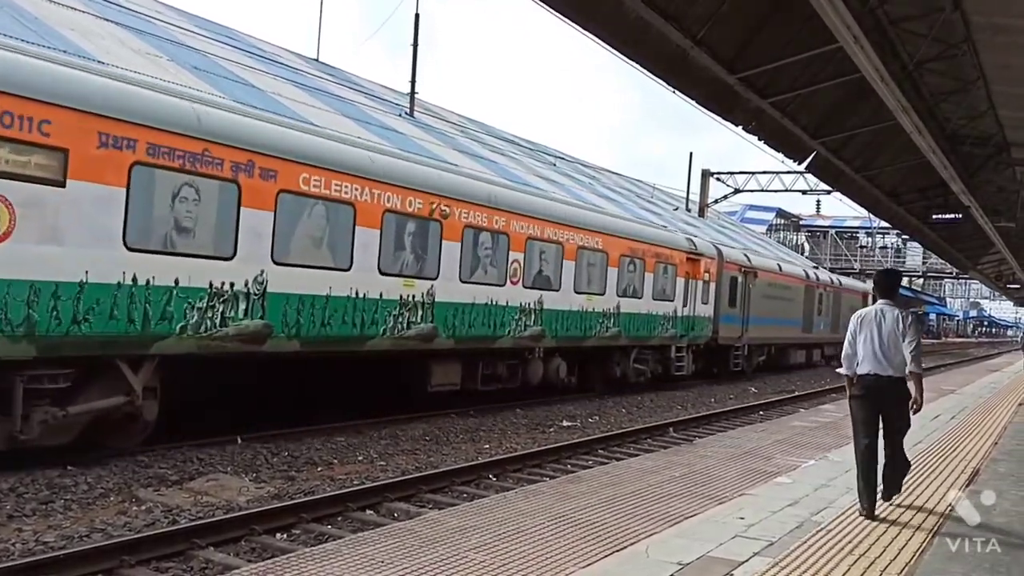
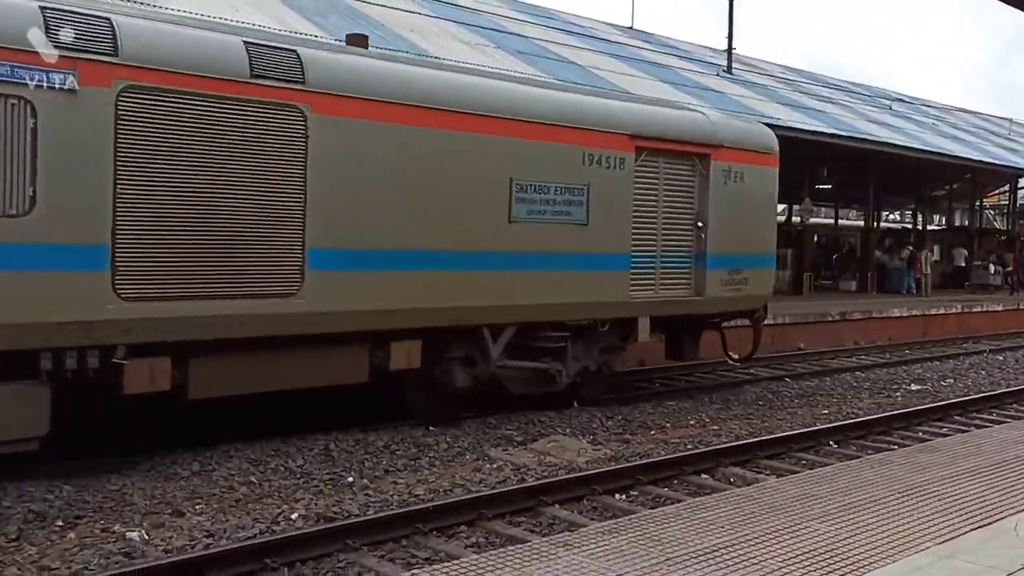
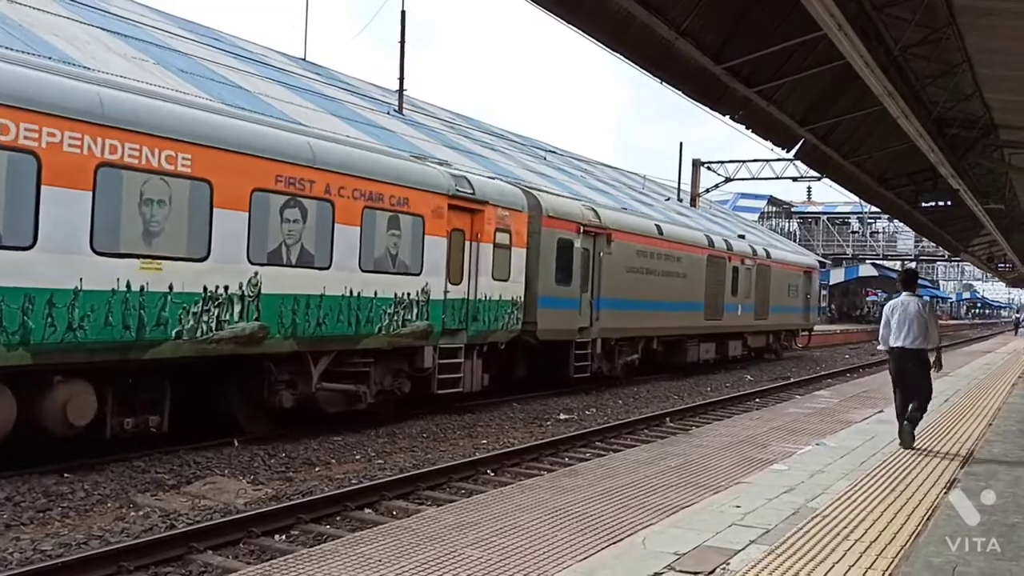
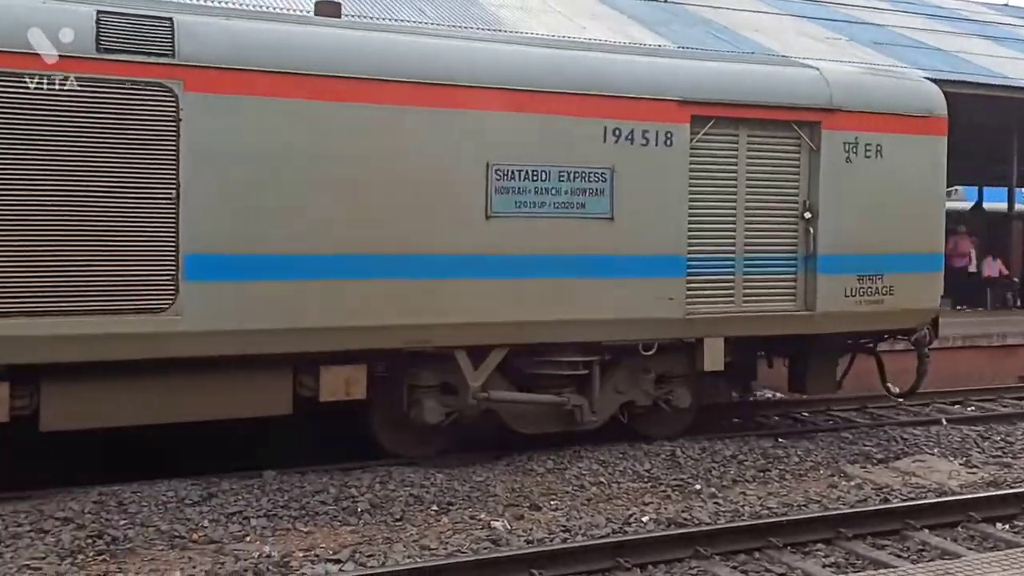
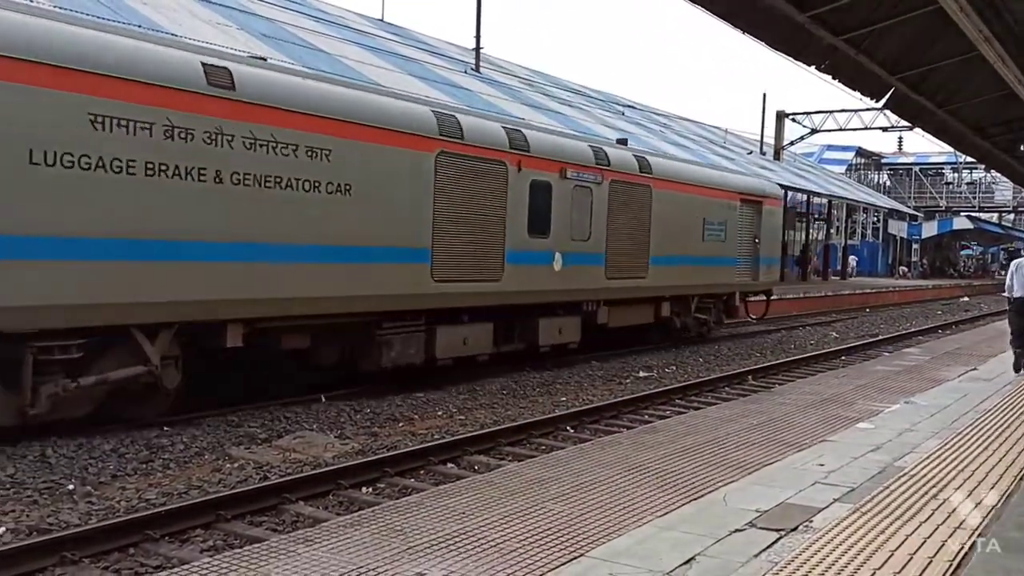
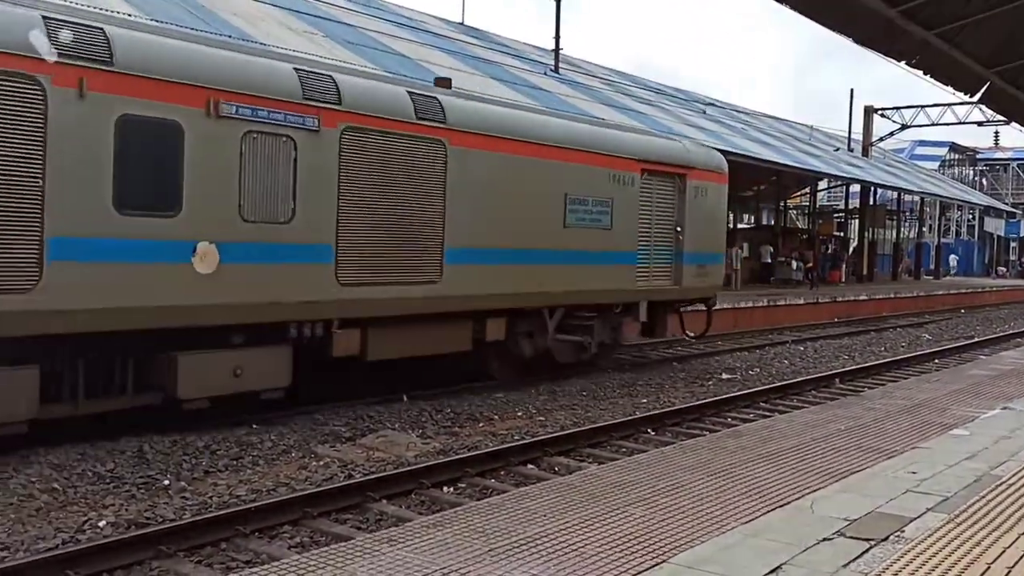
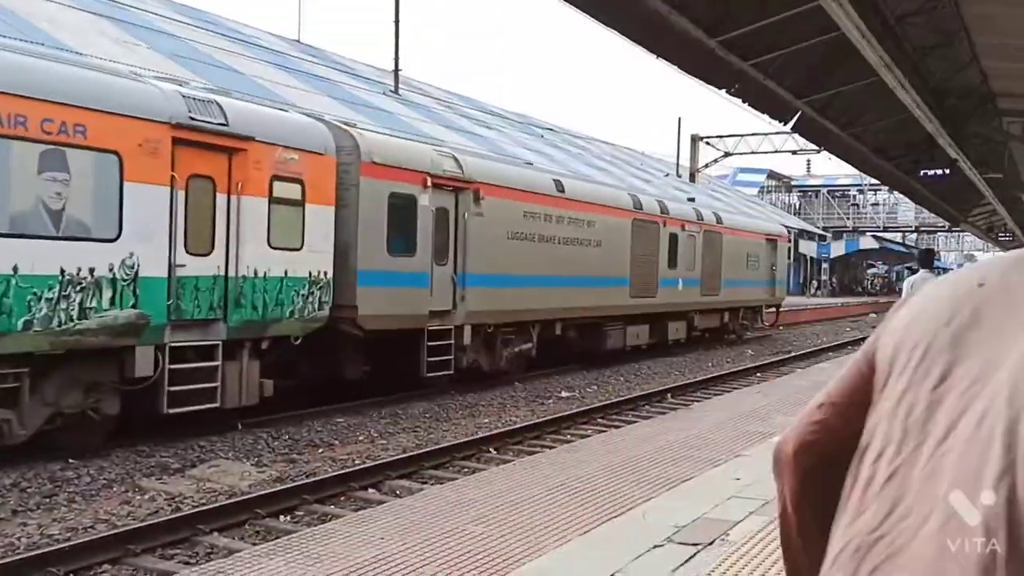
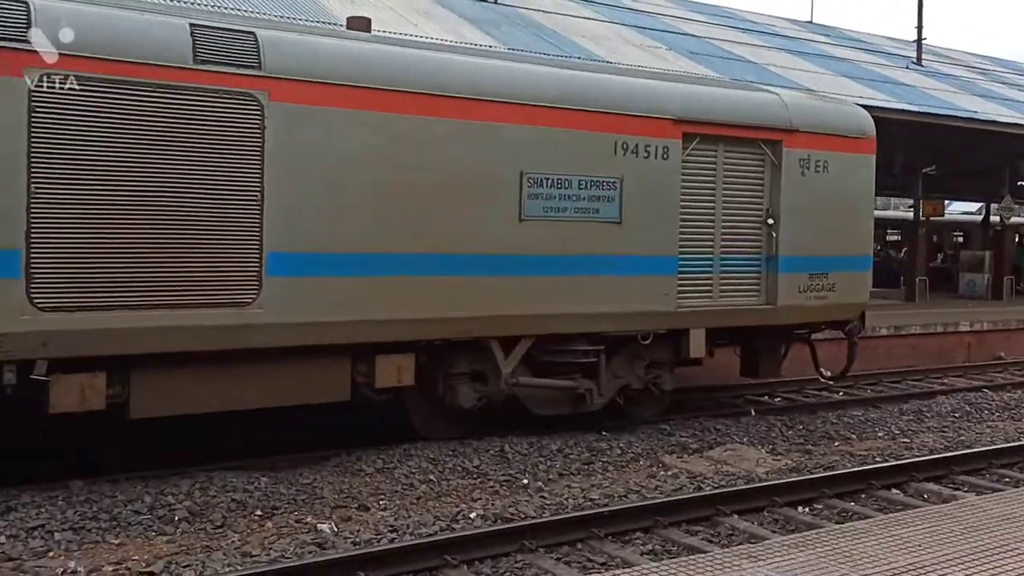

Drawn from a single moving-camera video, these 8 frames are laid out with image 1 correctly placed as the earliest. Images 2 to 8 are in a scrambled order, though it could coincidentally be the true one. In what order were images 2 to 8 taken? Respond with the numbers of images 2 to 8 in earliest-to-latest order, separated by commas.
3, 7, 5, 6, 2, 8, 4
